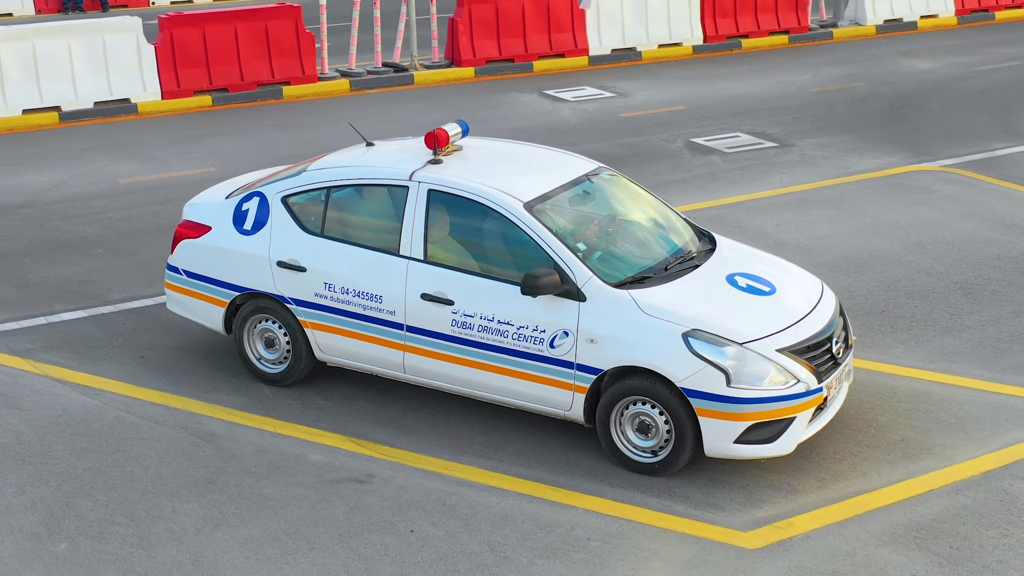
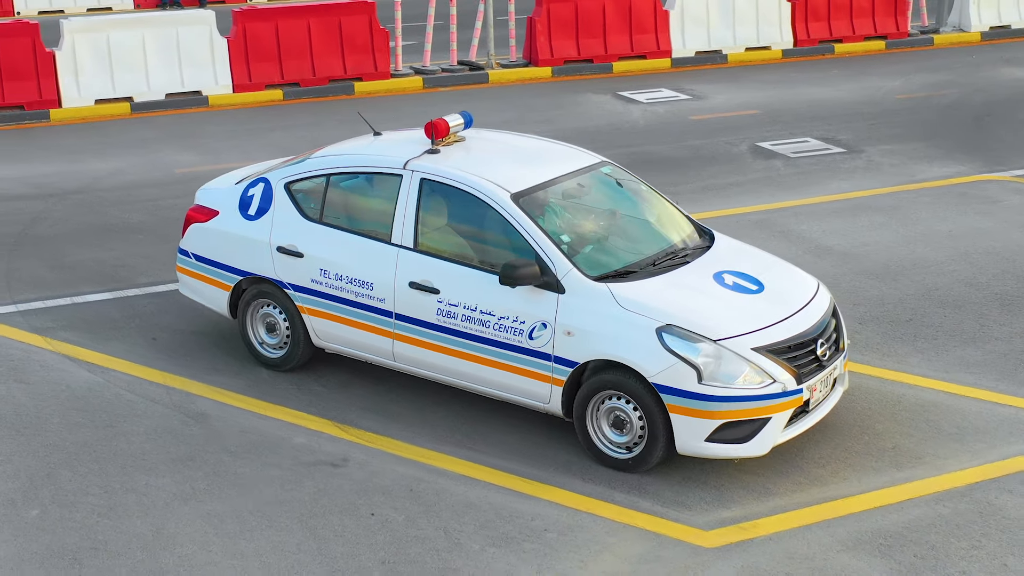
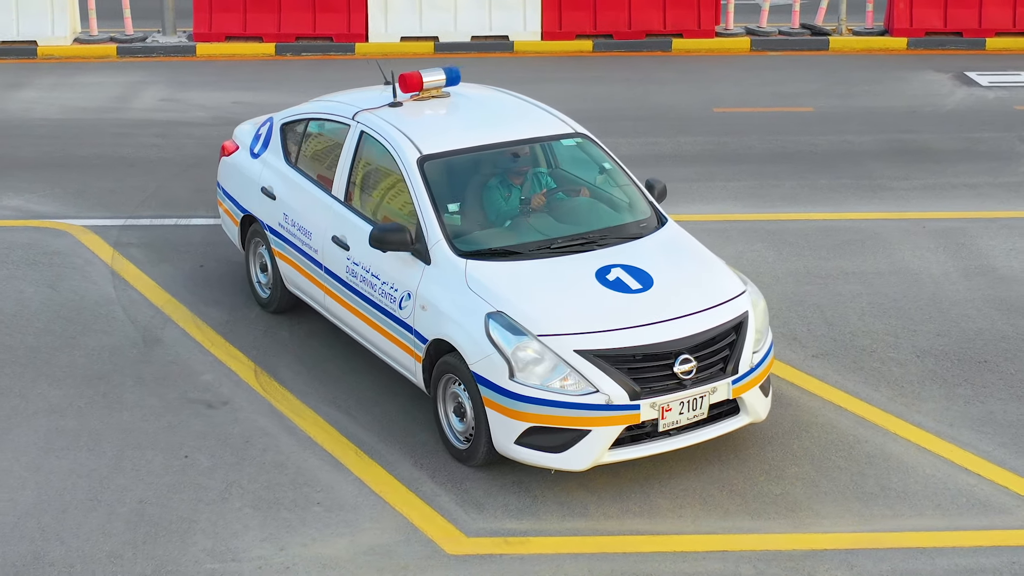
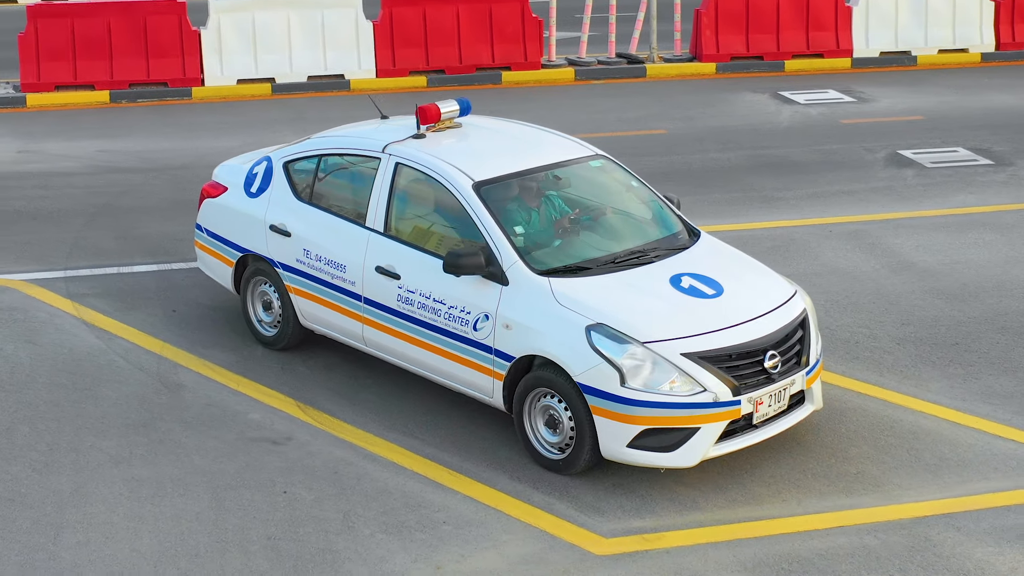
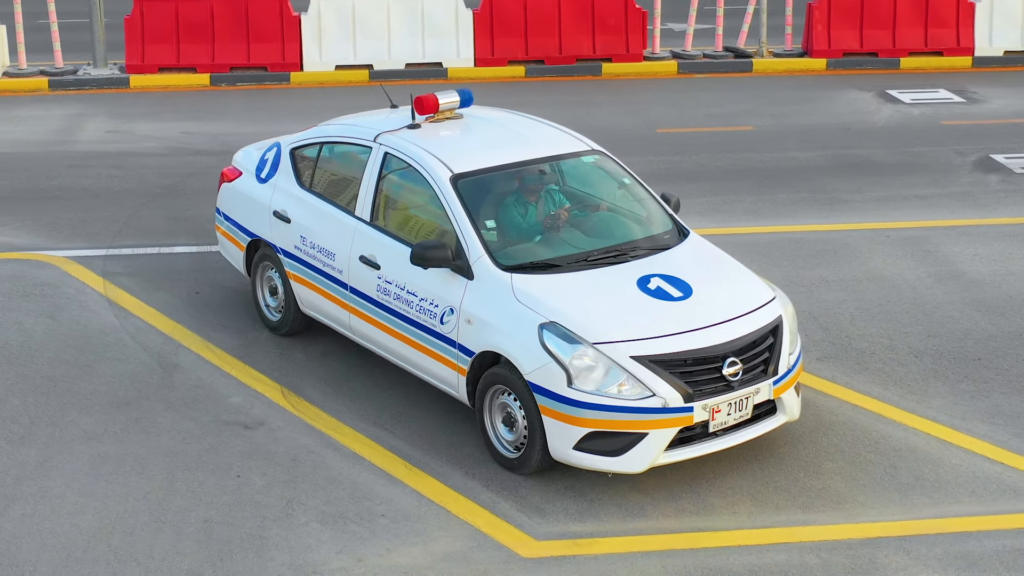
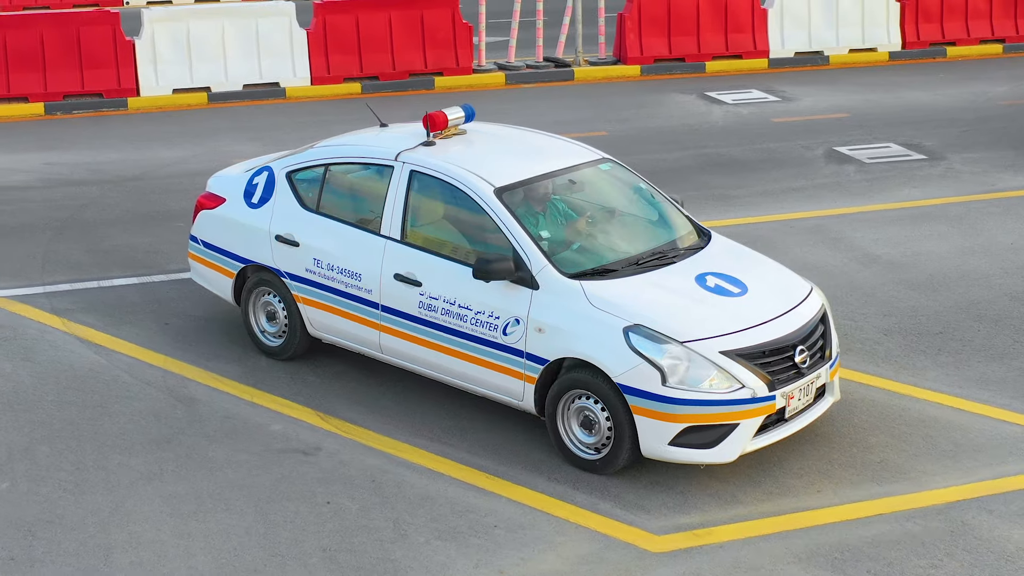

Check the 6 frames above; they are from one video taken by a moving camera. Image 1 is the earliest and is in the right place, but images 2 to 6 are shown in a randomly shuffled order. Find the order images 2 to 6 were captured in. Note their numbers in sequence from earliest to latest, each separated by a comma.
2, 6, 4, 5, 3
